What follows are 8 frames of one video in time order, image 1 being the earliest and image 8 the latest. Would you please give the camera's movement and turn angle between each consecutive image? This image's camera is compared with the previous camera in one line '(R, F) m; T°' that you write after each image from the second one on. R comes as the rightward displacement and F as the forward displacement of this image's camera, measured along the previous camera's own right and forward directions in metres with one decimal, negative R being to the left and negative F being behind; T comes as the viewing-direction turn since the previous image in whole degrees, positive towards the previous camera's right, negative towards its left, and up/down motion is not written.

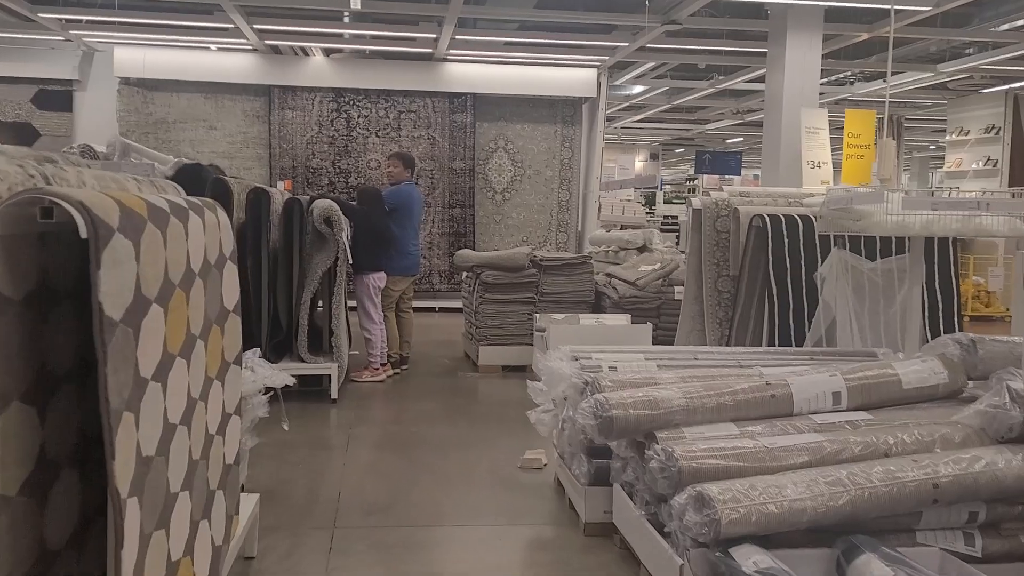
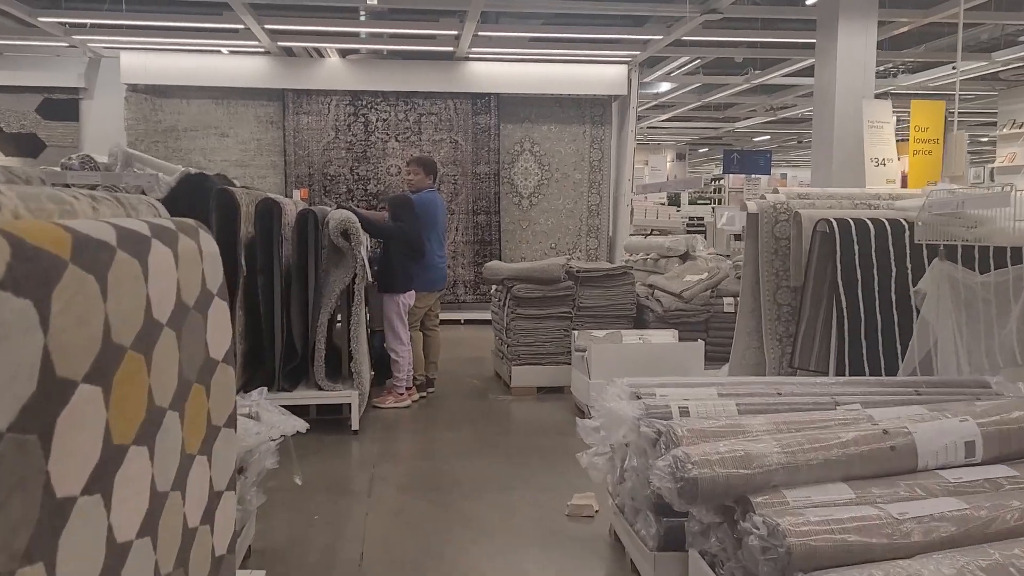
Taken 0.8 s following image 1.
(-0.1, +0.4) m; -1°
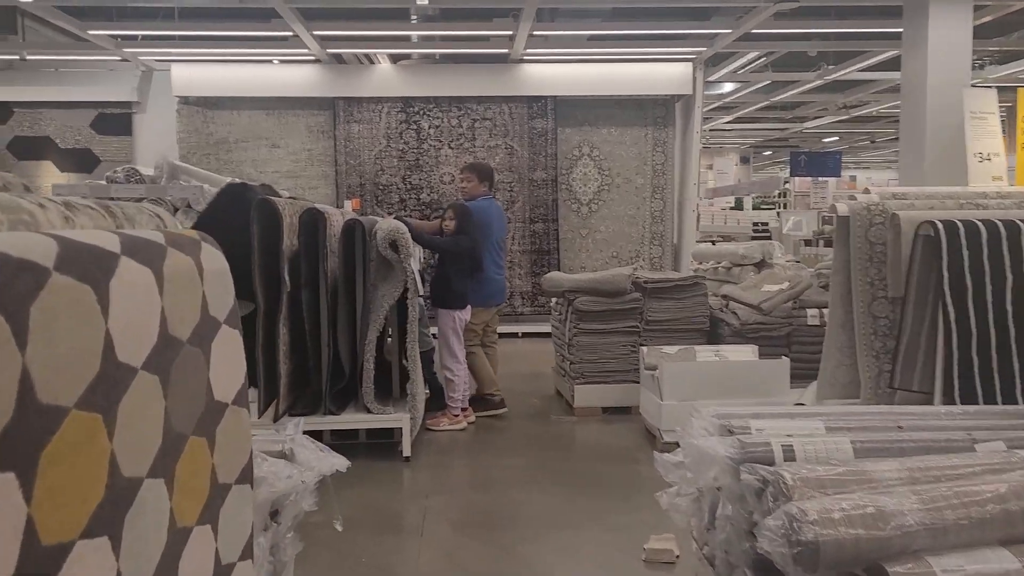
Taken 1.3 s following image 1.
(0.0, +0.3) m; -4°
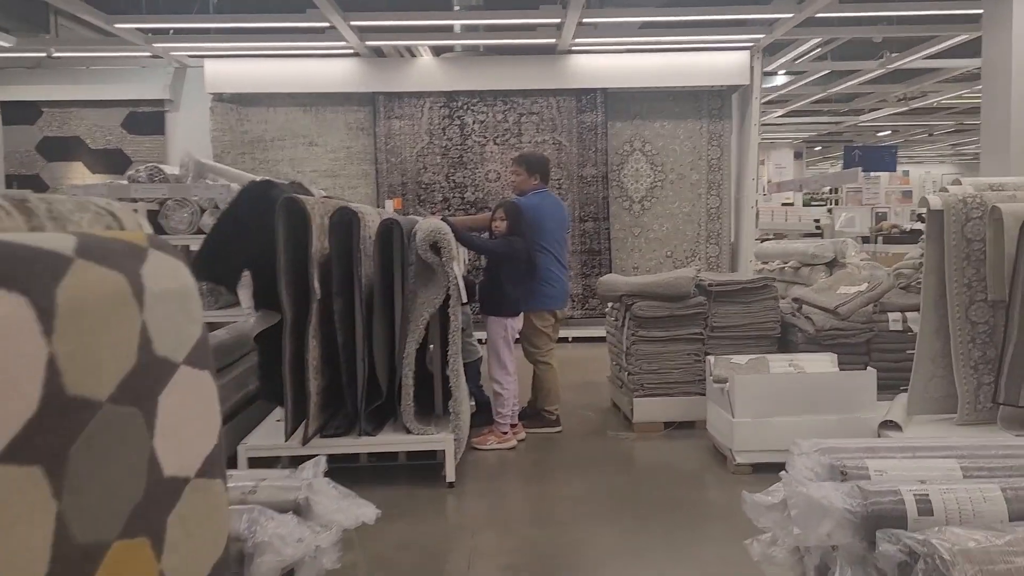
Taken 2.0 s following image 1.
(0.0, +0.3) m; -3°
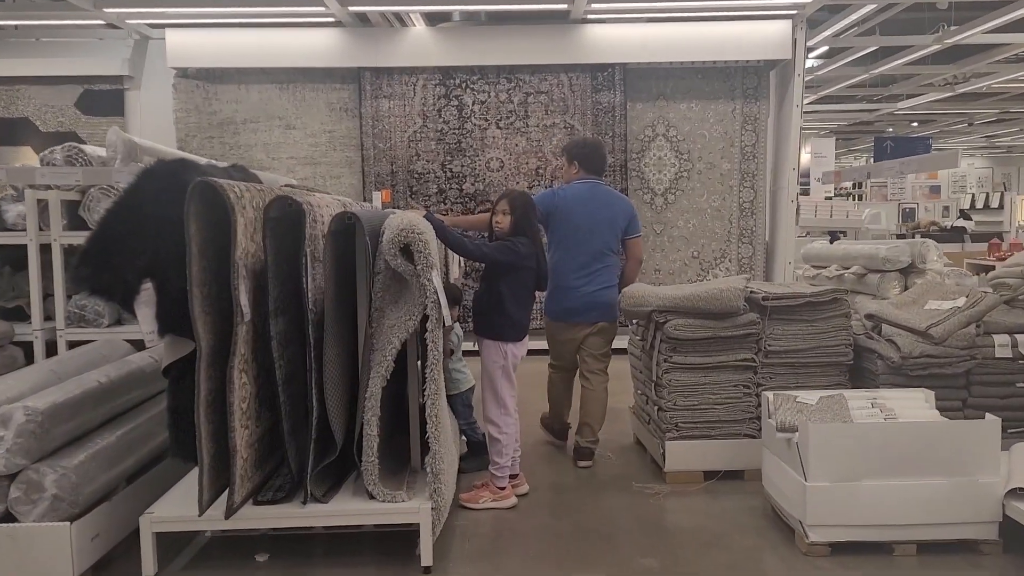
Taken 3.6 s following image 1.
(0.0, +0.8) m; 0°
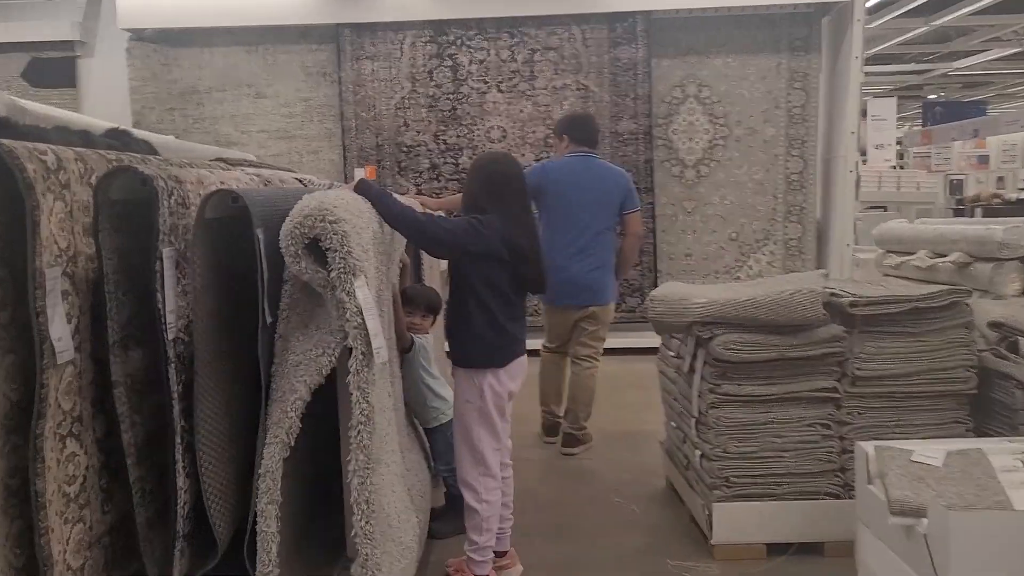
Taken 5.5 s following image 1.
(+0.1, +0.8) m; -2°
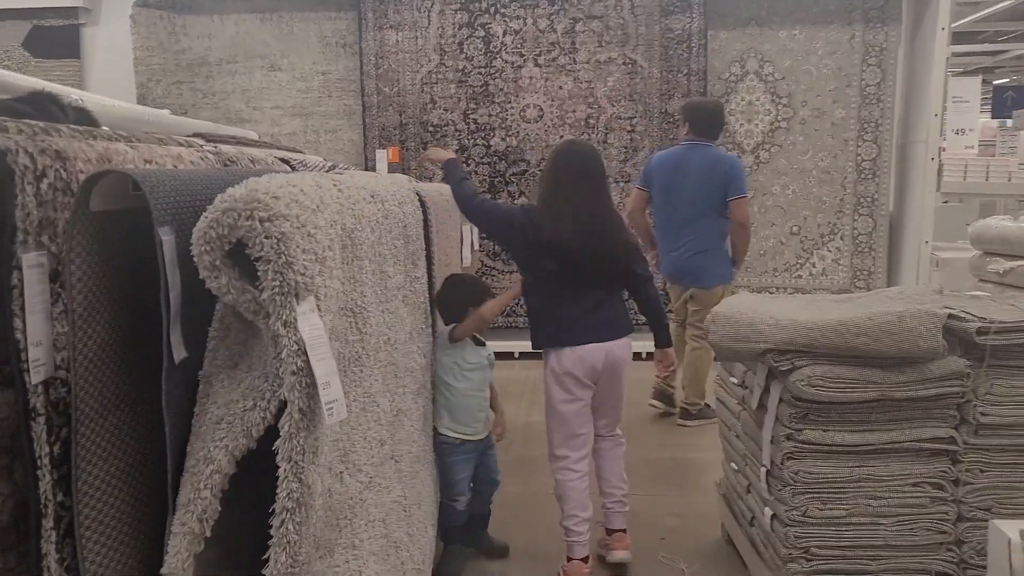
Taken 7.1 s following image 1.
(0.0, +0.5) m; -3°
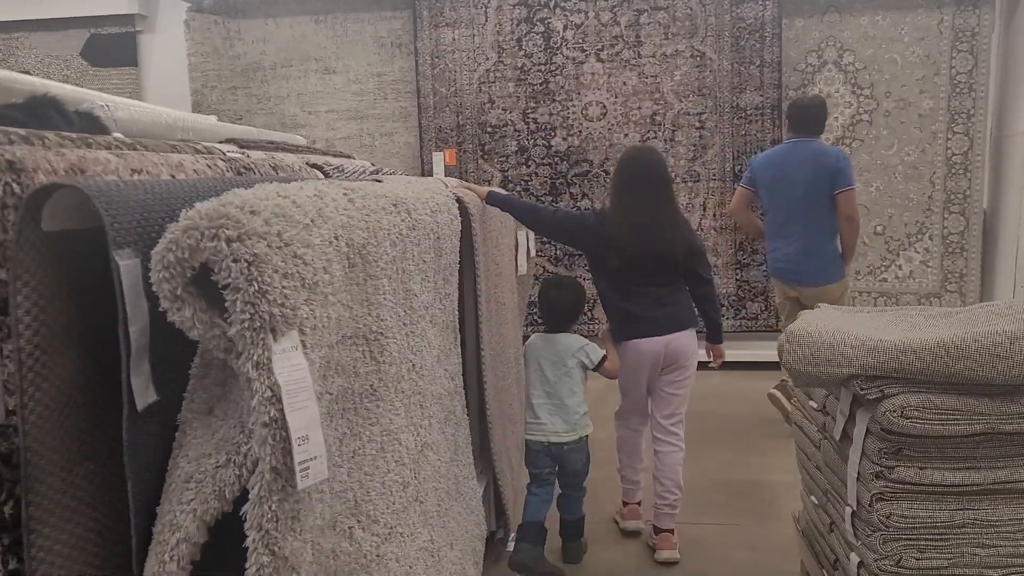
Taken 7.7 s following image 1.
(0.0, +0.2) m; -5°
